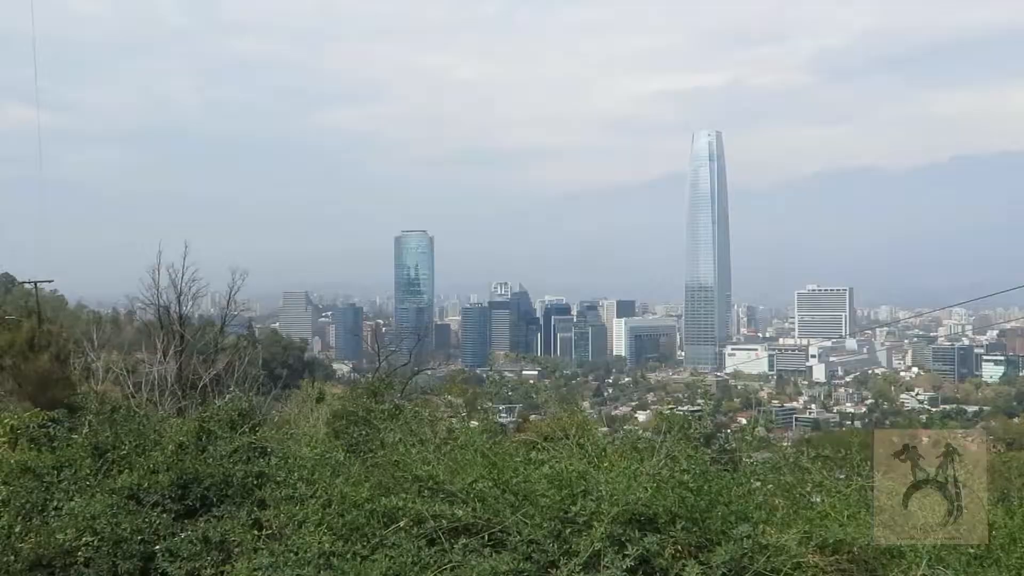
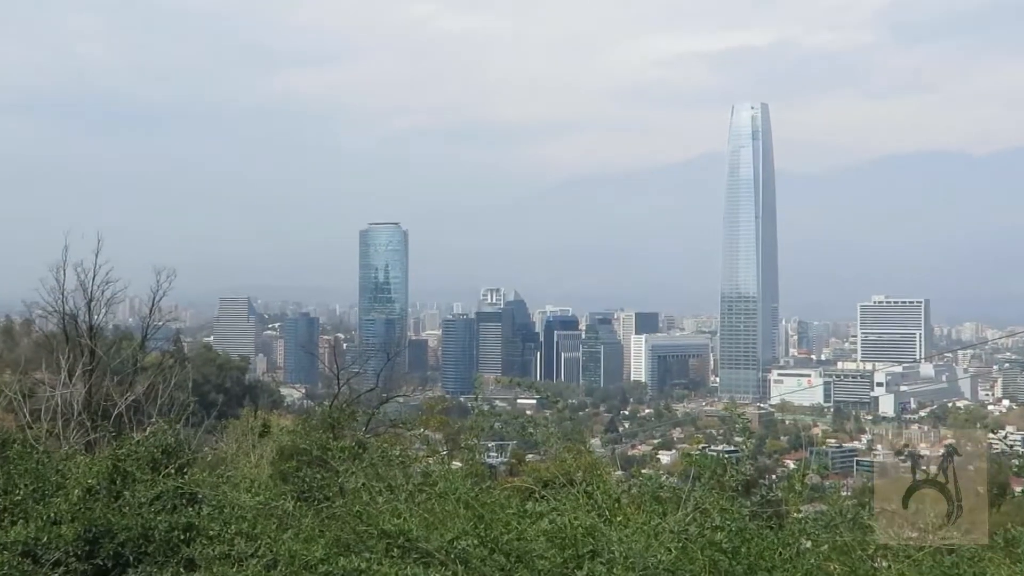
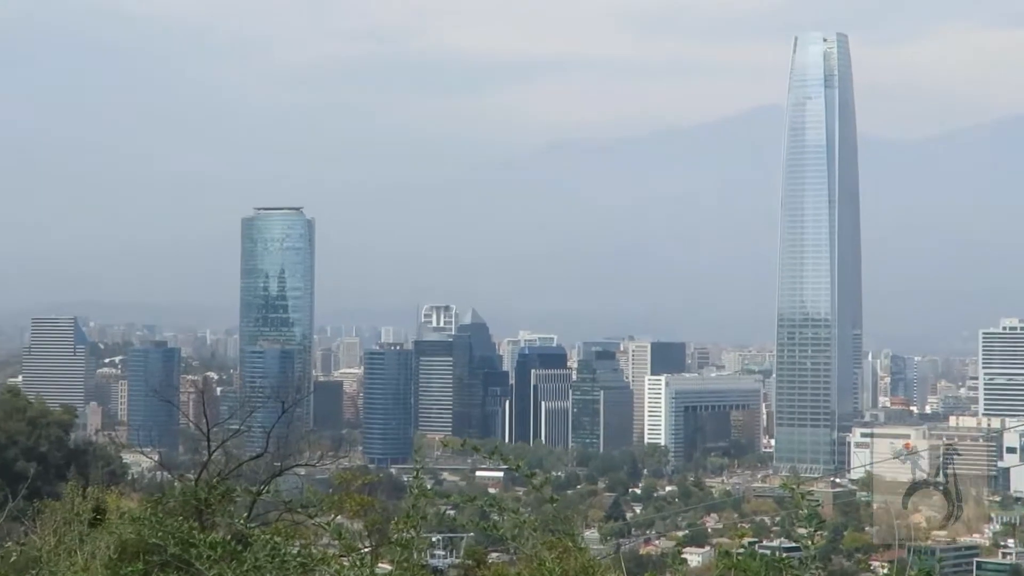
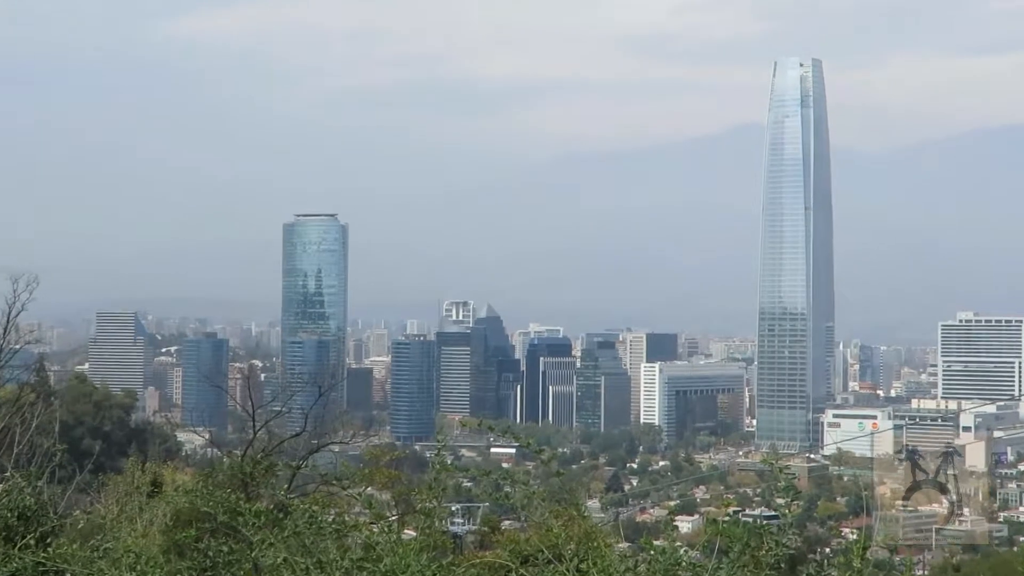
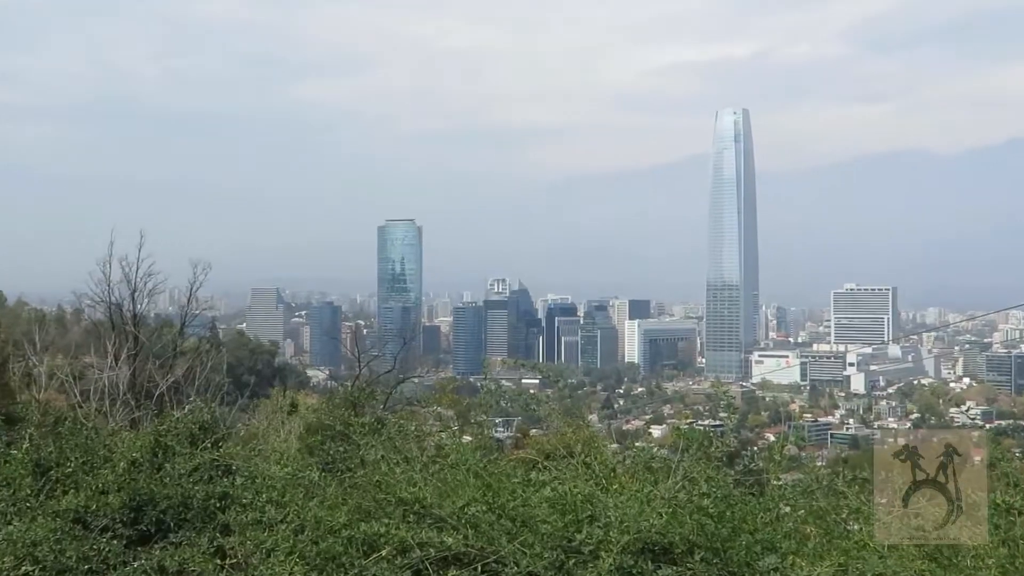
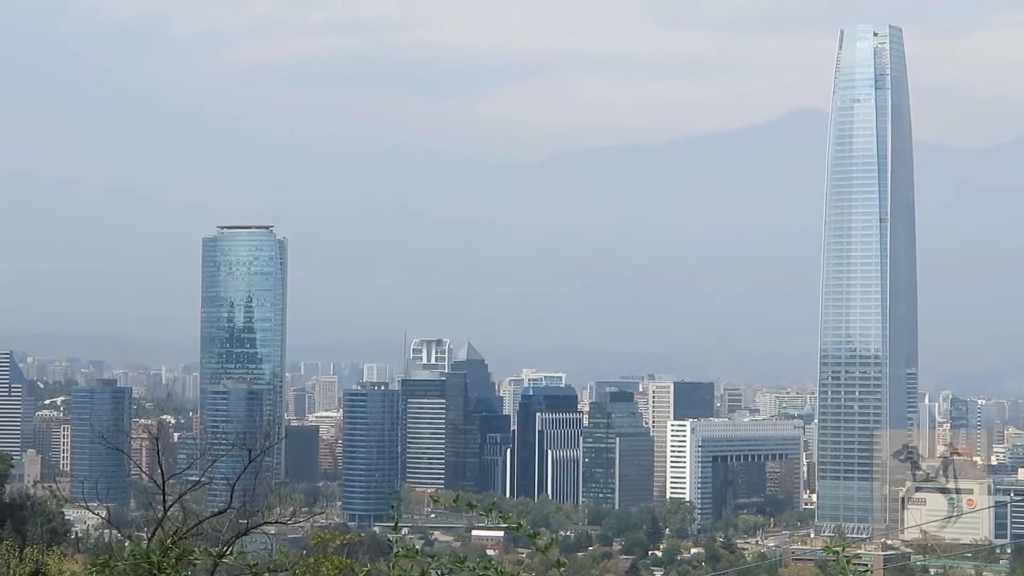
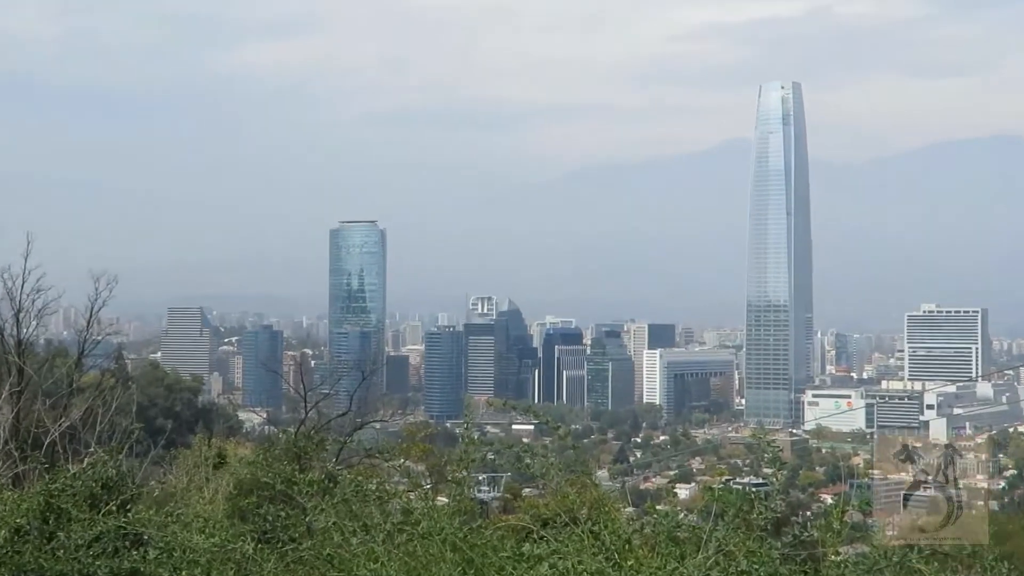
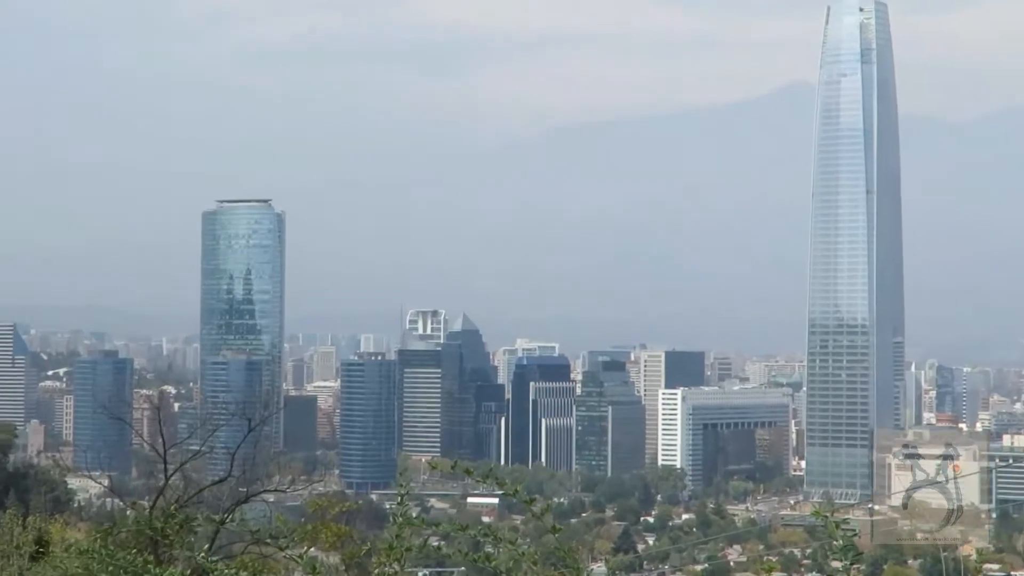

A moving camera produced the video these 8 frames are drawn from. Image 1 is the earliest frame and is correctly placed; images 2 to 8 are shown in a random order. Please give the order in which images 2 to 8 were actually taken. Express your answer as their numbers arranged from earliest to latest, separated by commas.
5, 2, 7, 4, 3, 8, 6
